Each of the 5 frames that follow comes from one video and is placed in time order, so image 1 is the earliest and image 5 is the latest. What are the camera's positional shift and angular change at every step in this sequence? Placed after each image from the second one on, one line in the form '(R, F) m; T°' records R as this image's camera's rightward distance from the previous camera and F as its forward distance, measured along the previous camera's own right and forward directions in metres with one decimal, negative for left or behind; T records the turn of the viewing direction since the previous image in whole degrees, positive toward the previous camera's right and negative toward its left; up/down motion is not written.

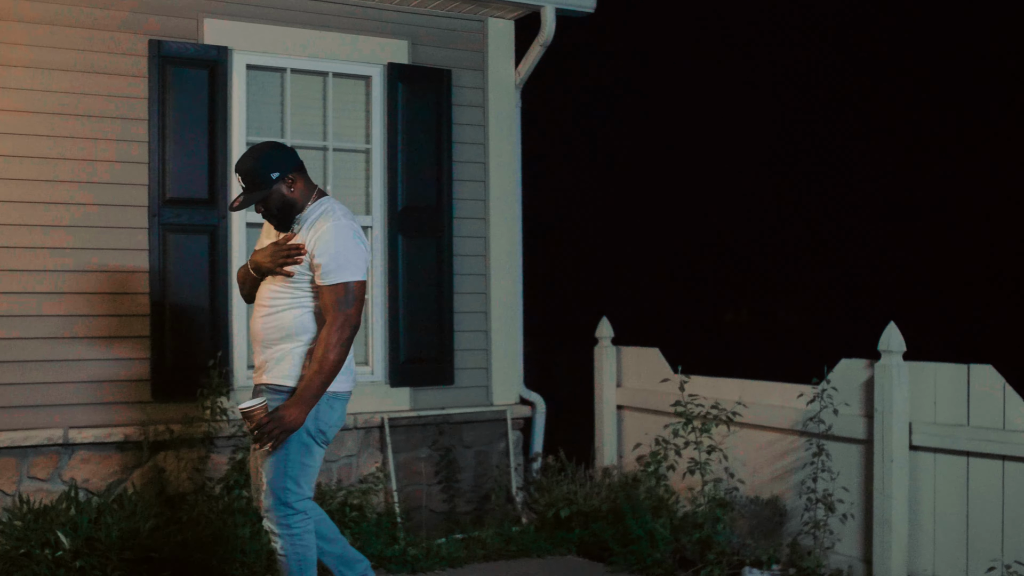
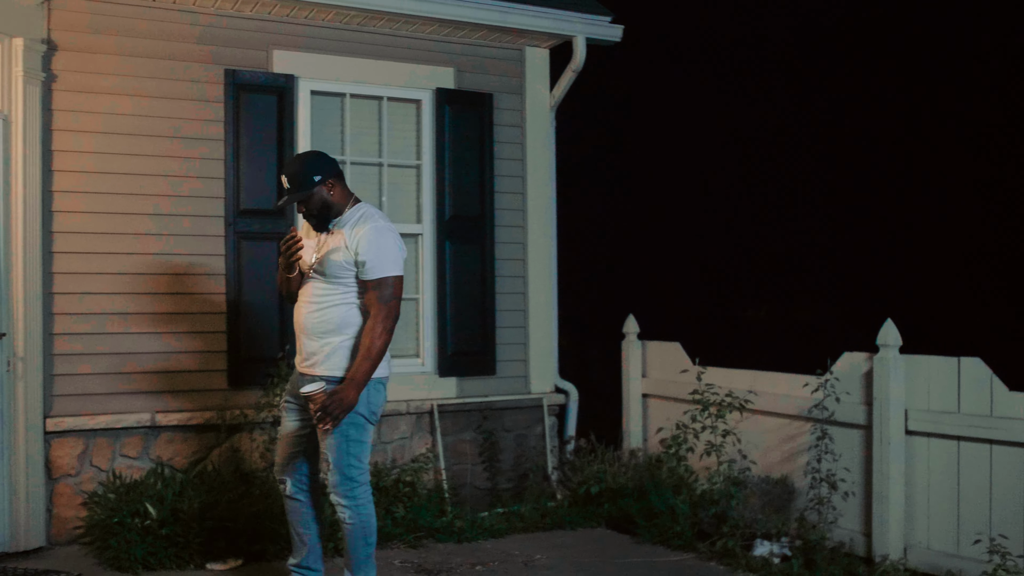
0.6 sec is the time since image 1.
(0.0, -0.6) m; -2°
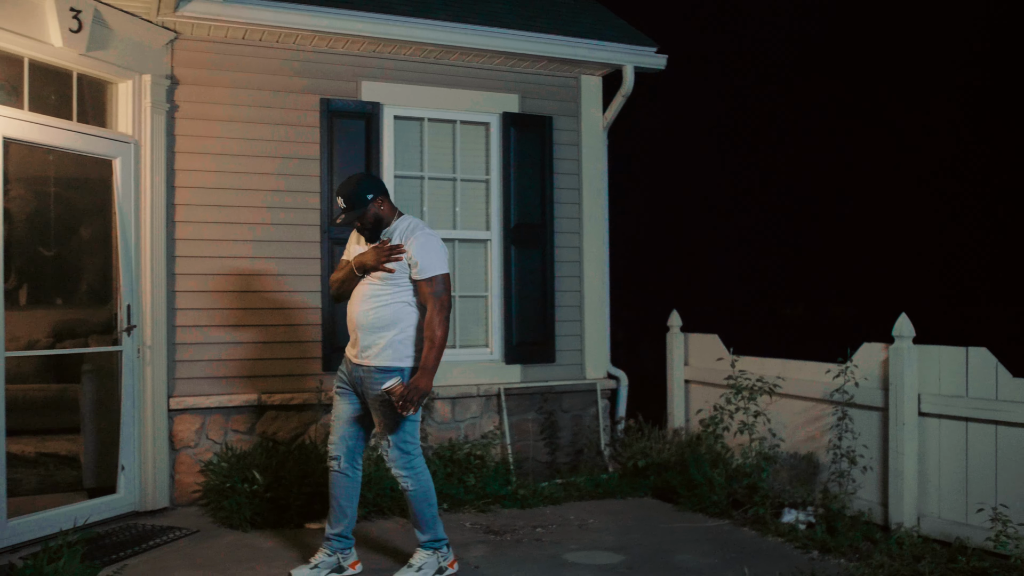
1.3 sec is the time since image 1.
(+0.1, -0.8) m; -4°
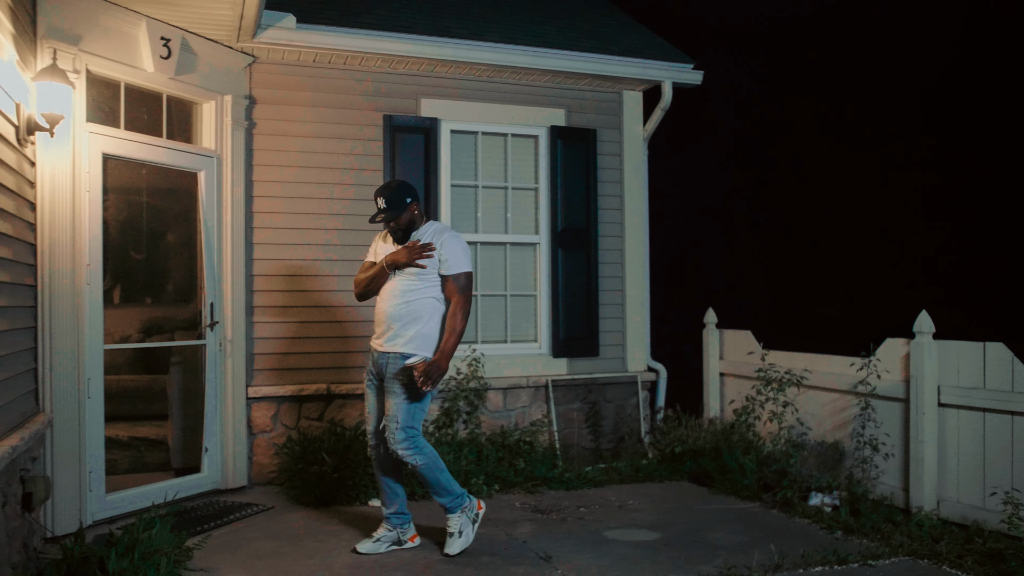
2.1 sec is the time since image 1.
(+0.1, -0.5) m; -4°
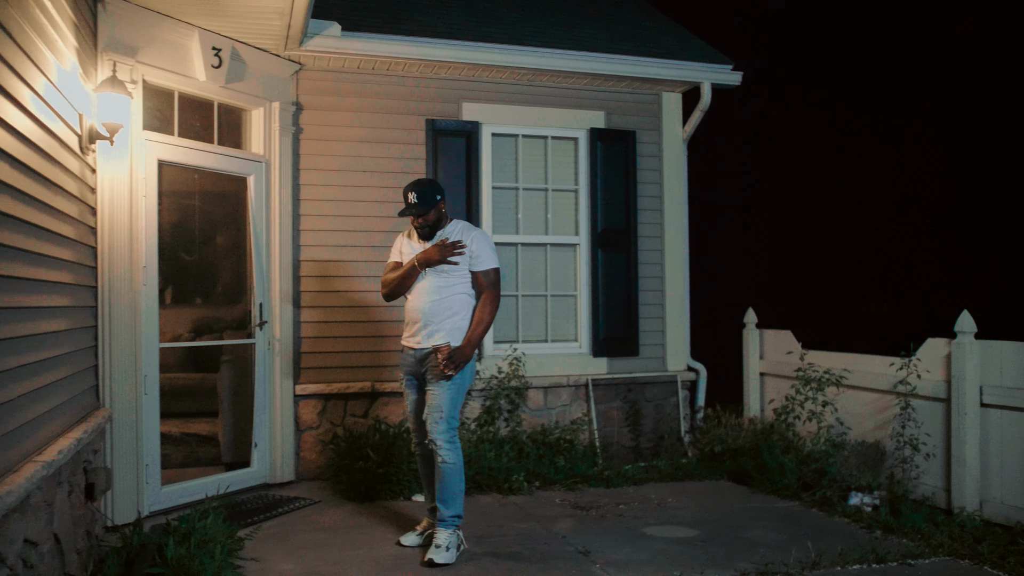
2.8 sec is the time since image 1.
(0.0, -0.1) m; -2°
